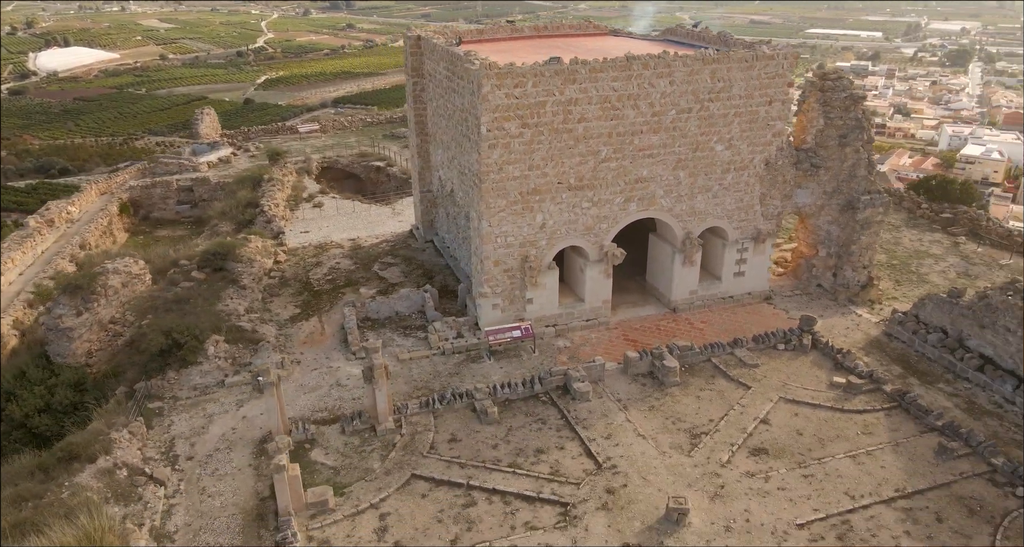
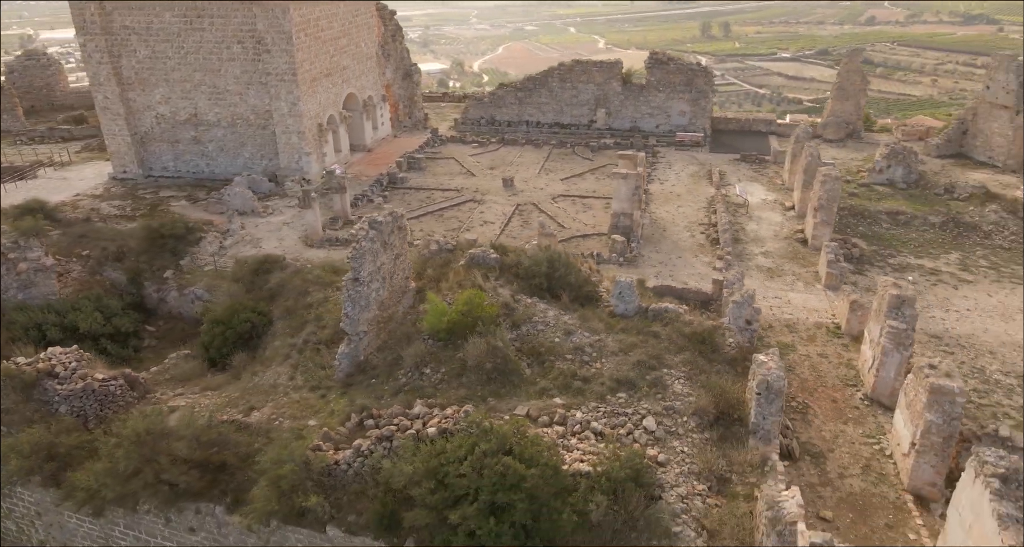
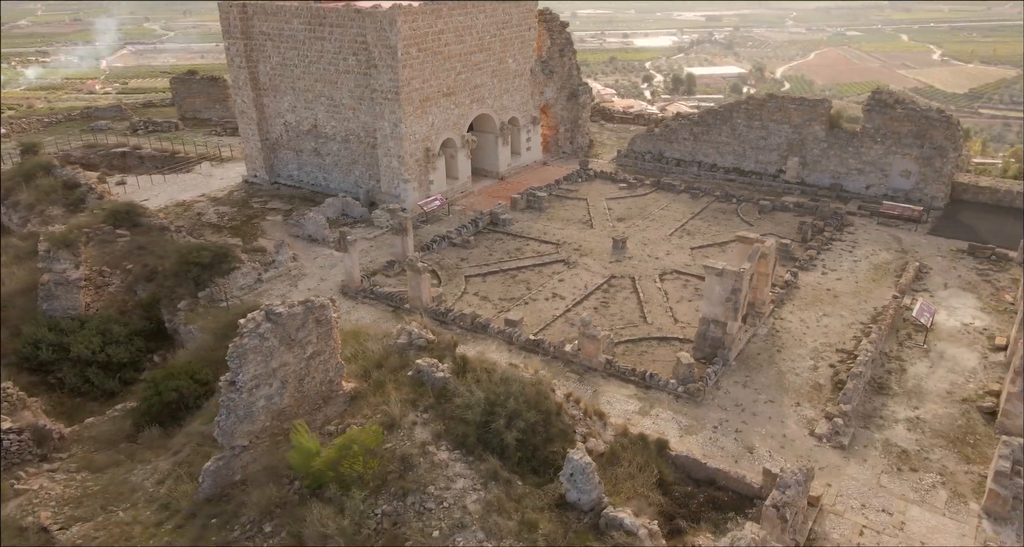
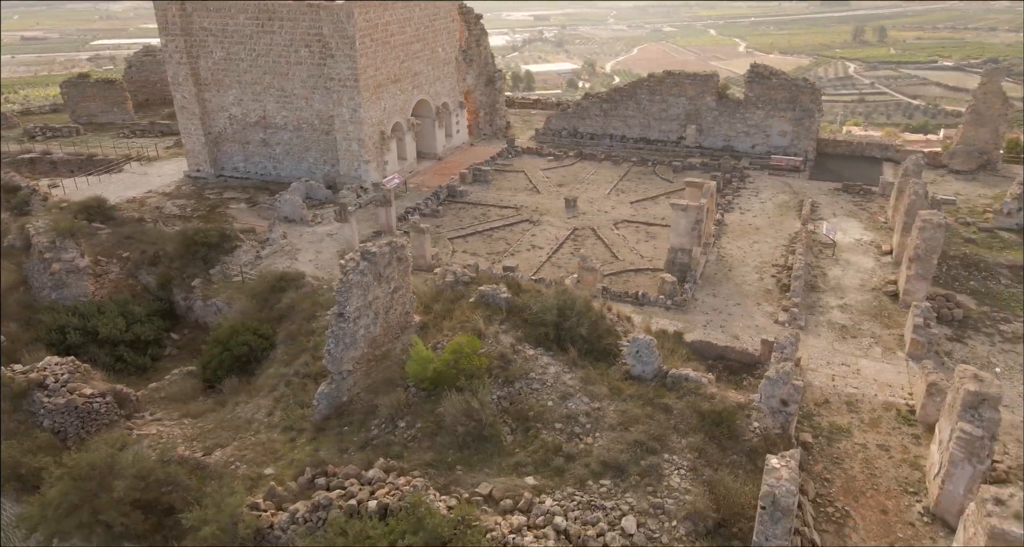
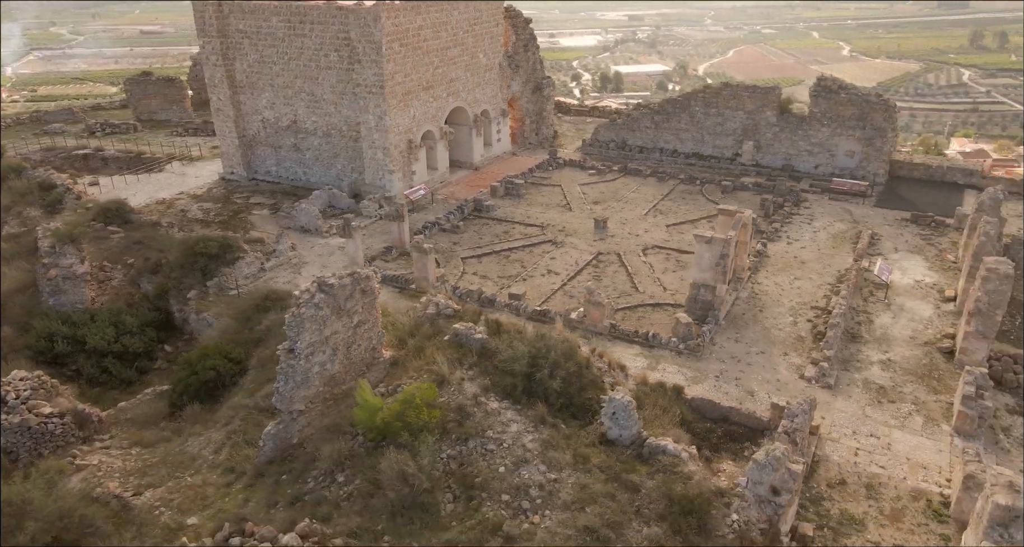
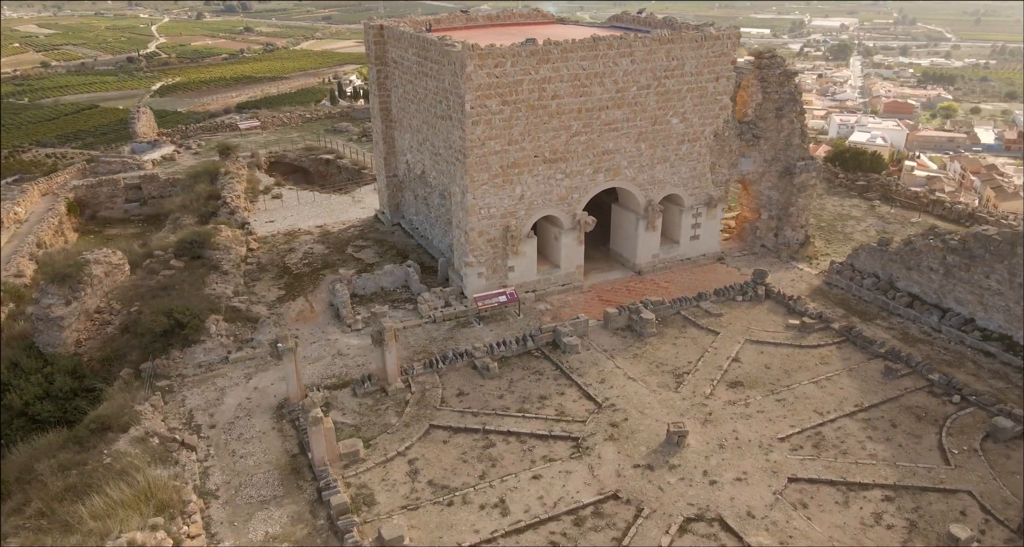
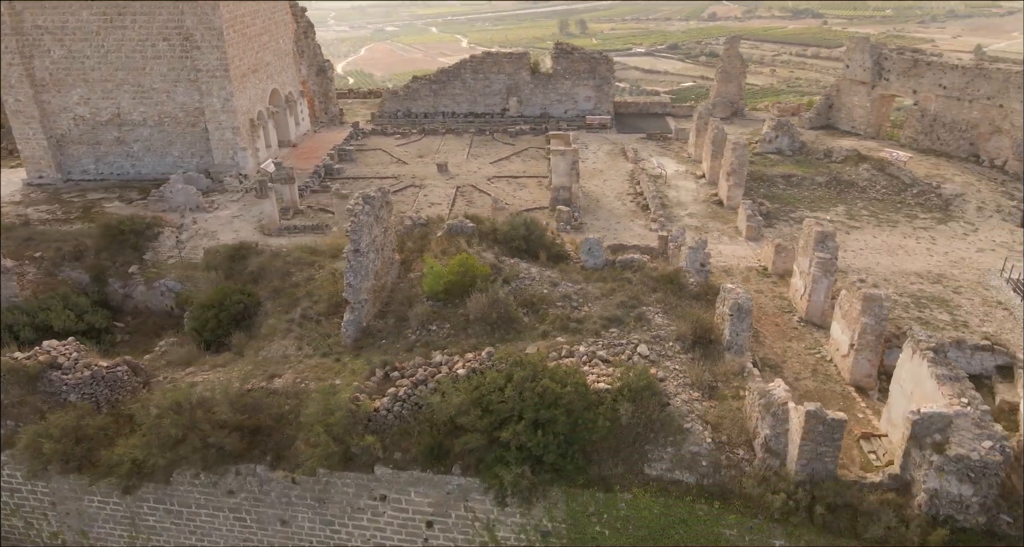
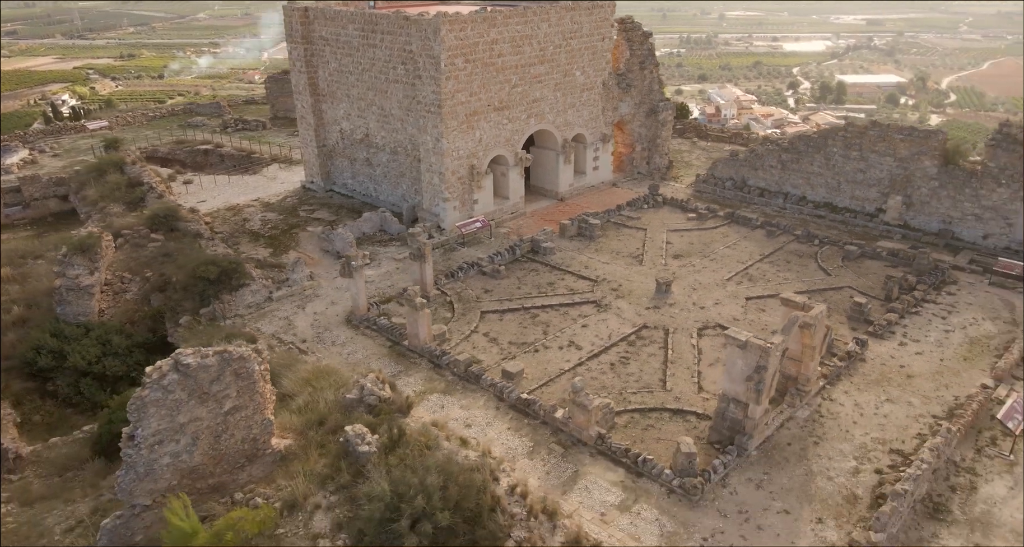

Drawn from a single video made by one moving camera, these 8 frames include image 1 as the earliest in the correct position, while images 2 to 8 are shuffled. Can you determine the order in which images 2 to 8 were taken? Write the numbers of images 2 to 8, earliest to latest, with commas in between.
6, 8, 3, 5, 4, 2, 7
